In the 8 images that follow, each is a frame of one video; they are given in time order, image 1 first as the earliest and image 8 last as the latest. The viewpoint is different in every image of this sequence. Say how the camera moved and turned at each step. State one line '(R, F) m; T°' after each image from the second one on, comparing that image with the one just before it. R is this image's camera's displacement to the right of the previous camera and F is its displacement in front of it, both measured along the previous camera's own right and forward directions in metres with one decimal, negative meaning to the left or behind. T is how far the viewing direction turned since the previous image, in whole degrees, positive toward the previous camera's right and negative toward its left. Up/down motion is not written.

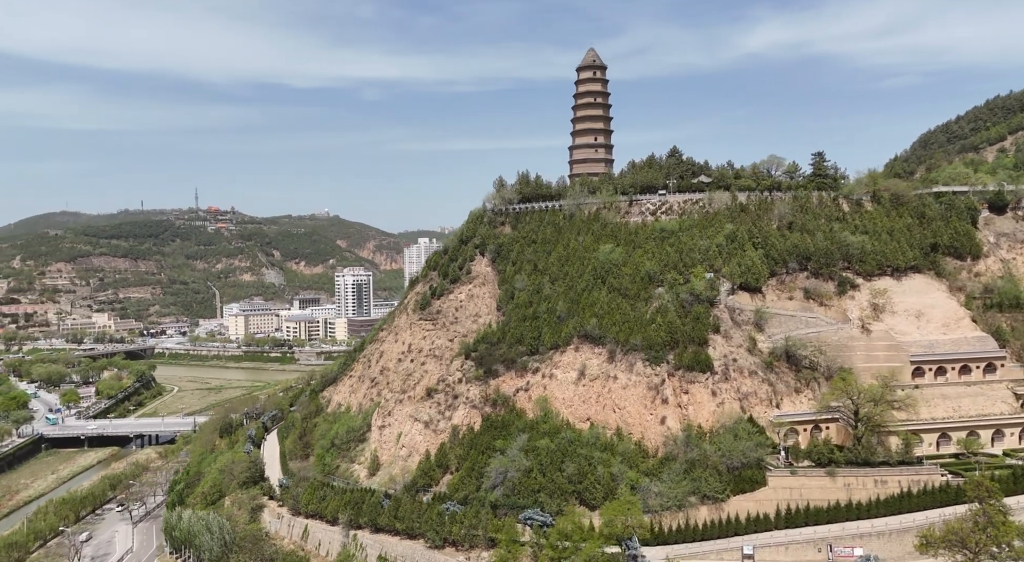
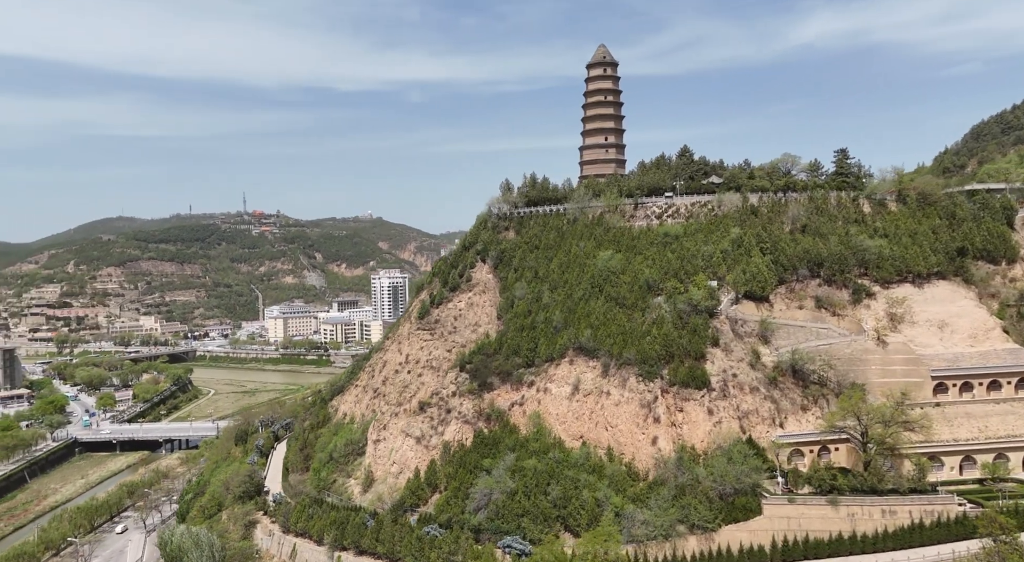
(+2.8, +1.9) m; -3°
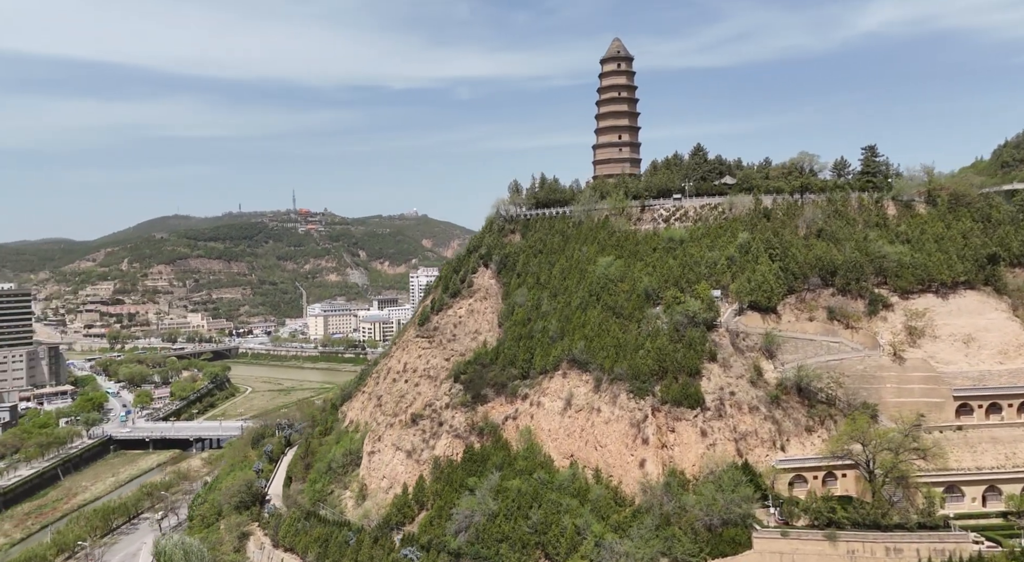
(+2.8, +1.9) m; -4°
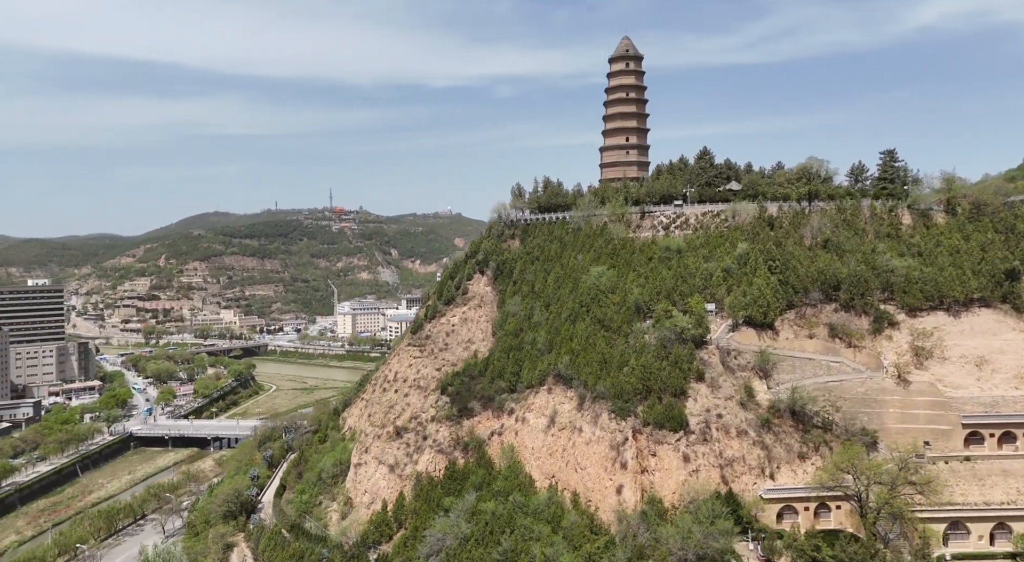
(+2.4, +1.6) m; -3°
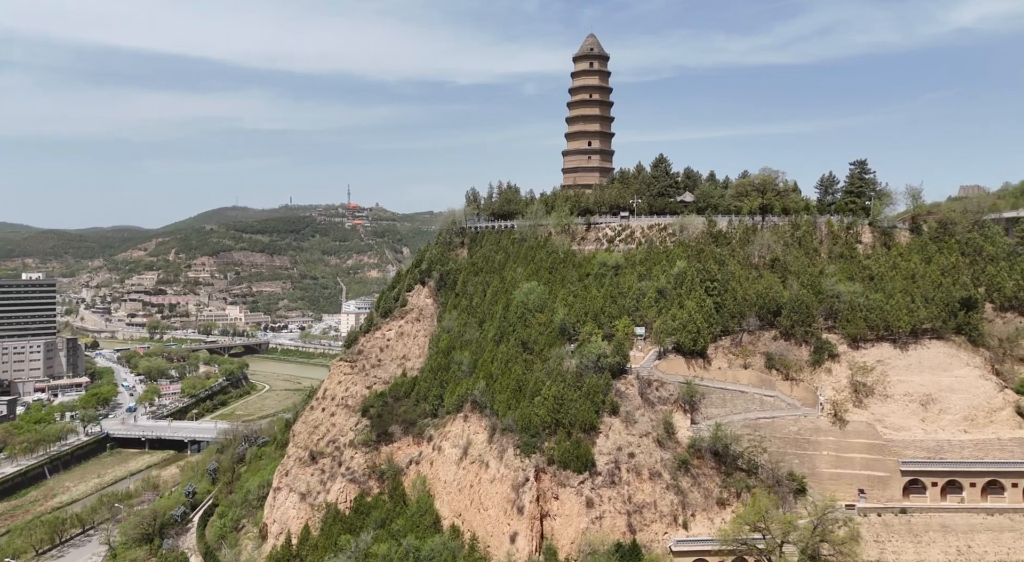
(+4.5, +2.7) m; -1°
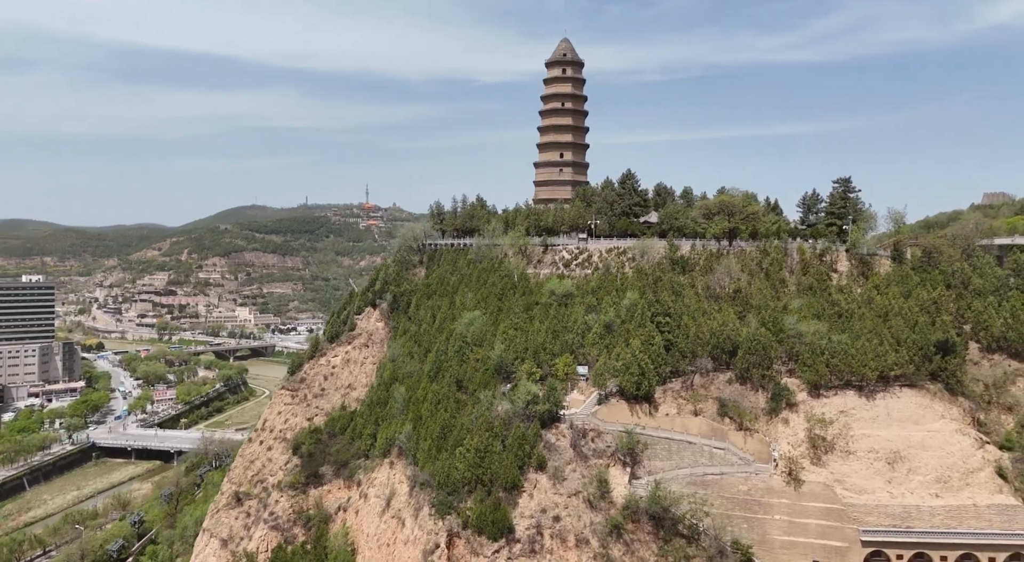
(+3.5, +2.9) m; -1°
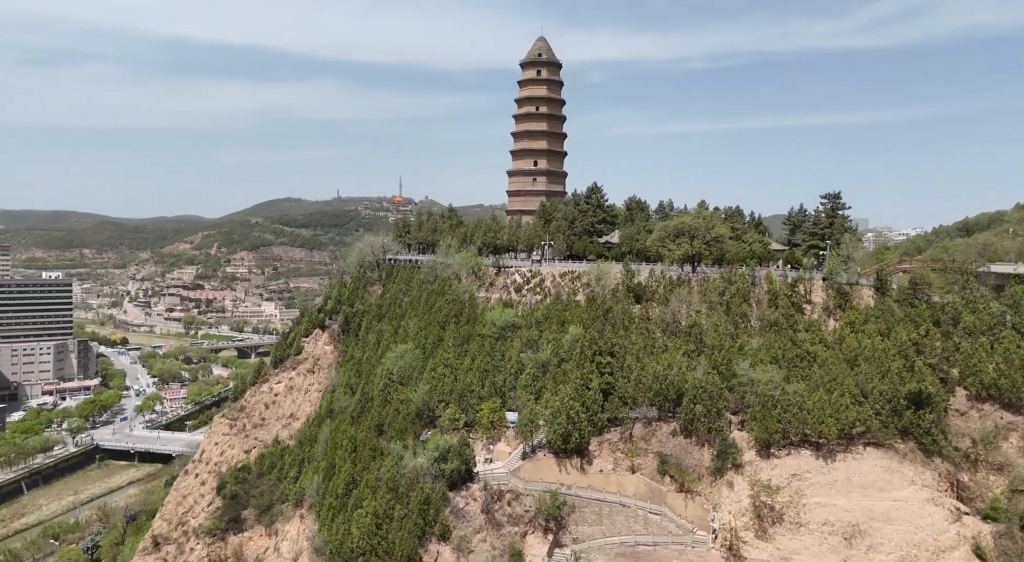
(+4.0, +3.1) m; -2°
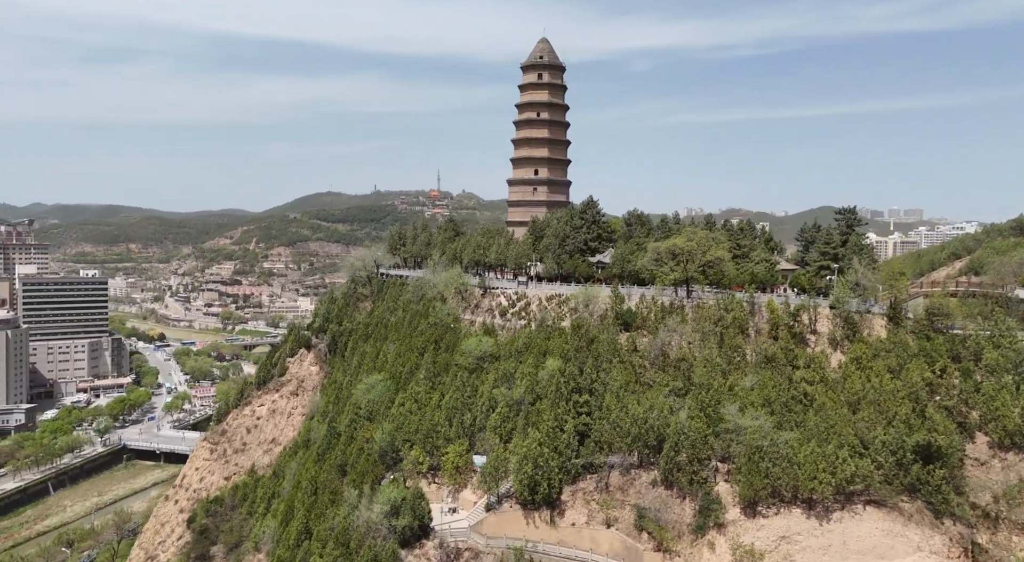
(+2.3, +2.1) m; -3°
